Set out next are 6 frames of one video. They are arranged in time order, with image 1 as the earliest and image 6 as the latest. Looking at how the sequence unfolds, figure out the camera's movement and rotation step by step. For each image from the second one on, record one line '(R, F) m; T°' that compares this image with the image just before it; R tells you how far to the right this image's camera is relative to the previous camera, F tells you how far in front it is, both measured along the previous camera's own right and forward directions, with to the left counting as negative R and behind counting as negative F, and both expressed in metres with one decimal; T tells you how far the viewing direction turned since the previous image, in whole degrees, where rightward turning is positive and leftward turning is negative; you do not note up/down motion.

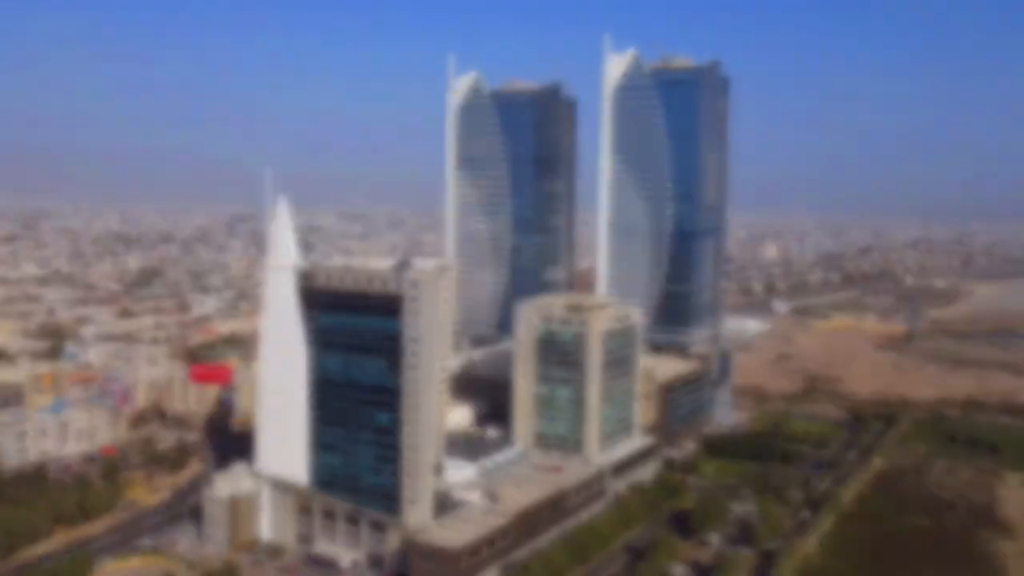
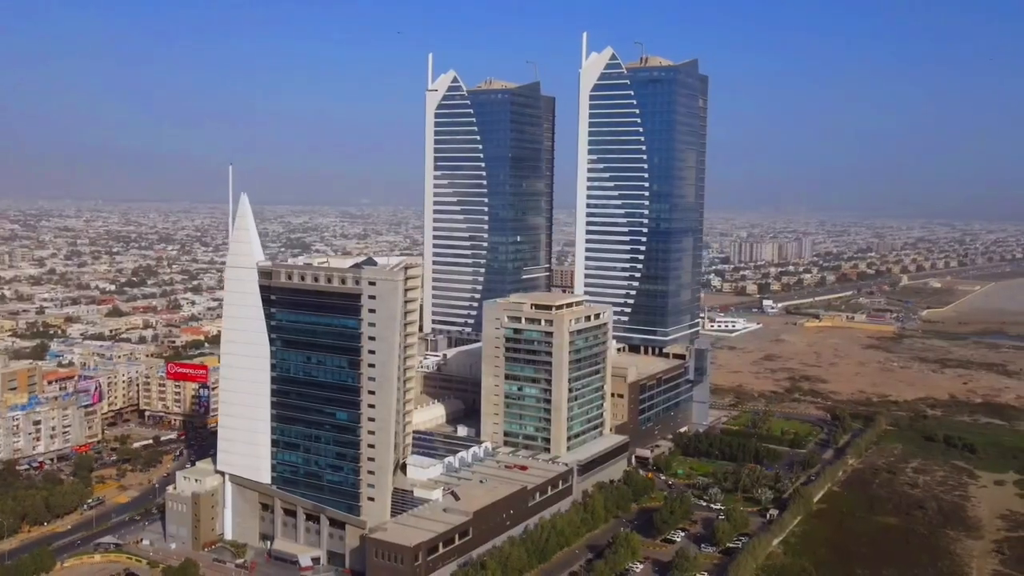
(+1.1, 0.0) m; 0°
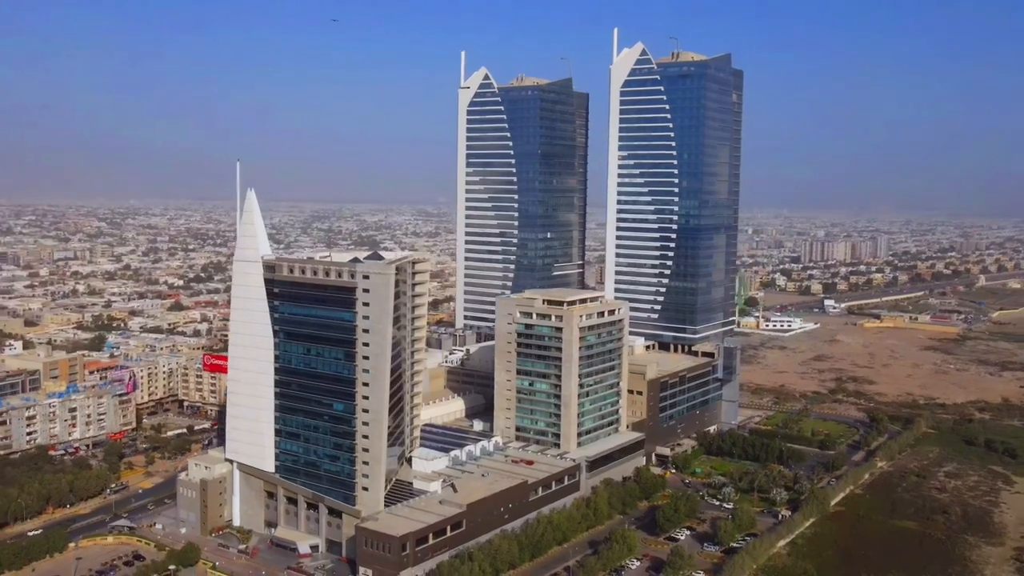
(+2.1, 0.0) m; -4°
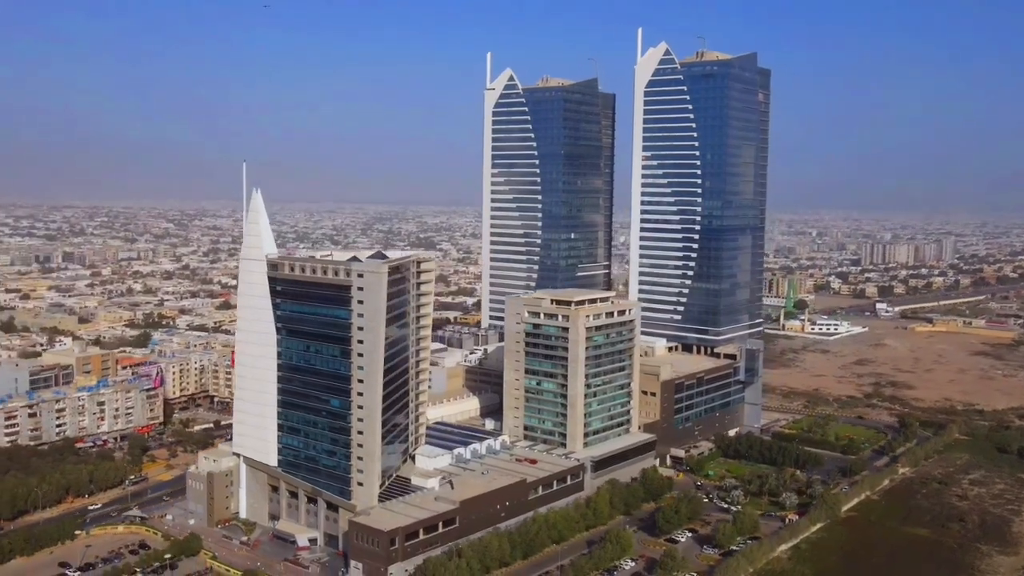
(+1.8, -0.1) m; -4°
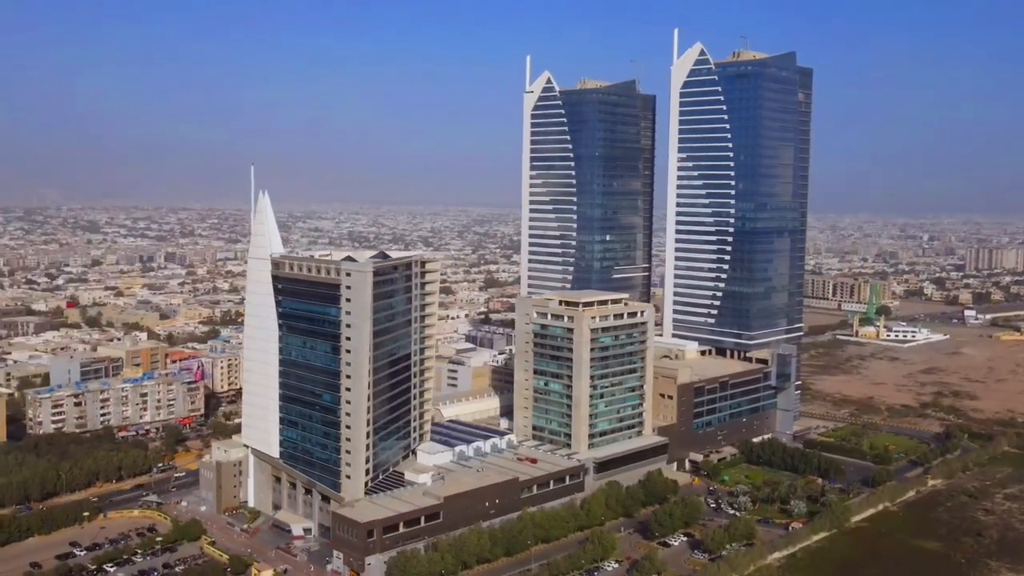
(+3.1, -0.2) m; -6°
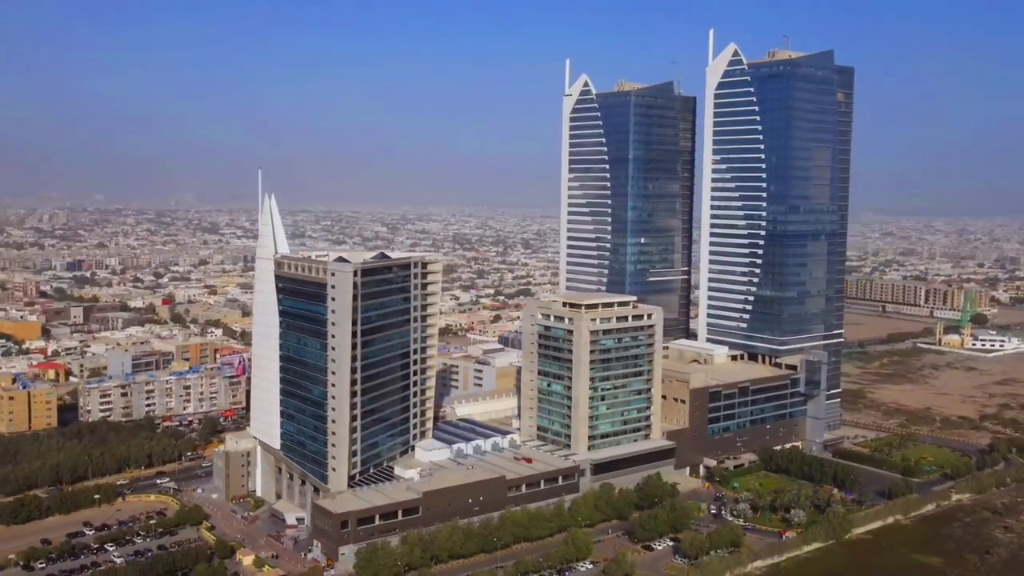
(+3.6, -0.3) m; -7°
